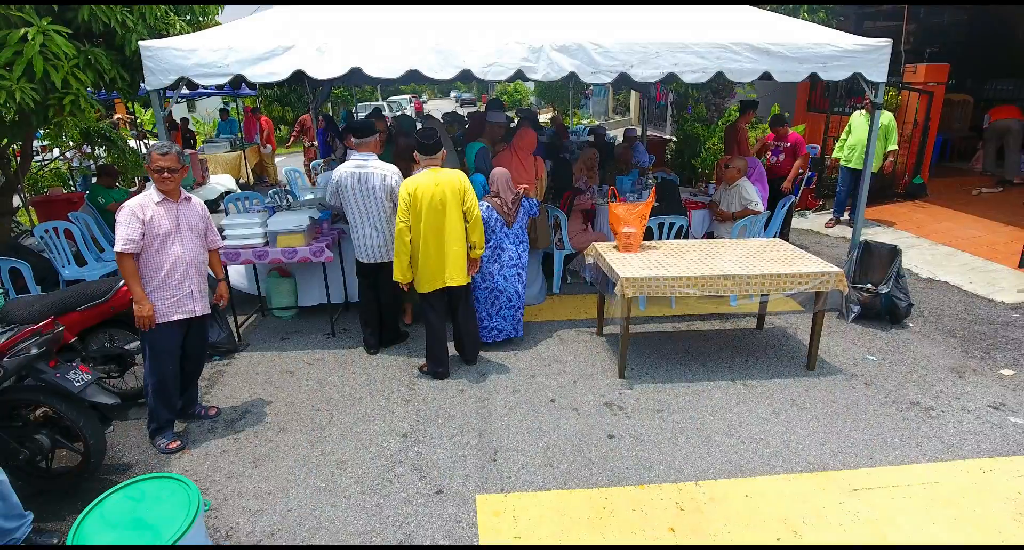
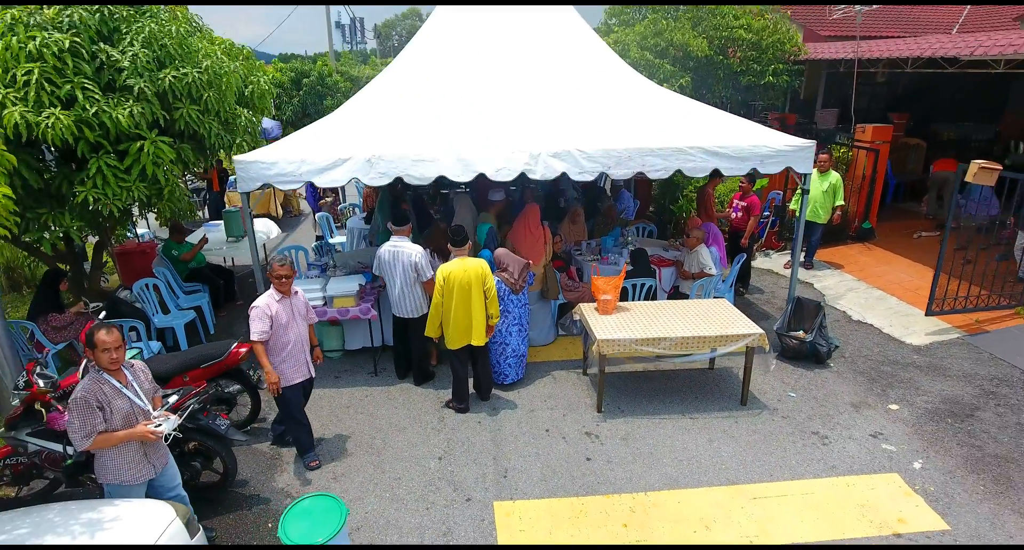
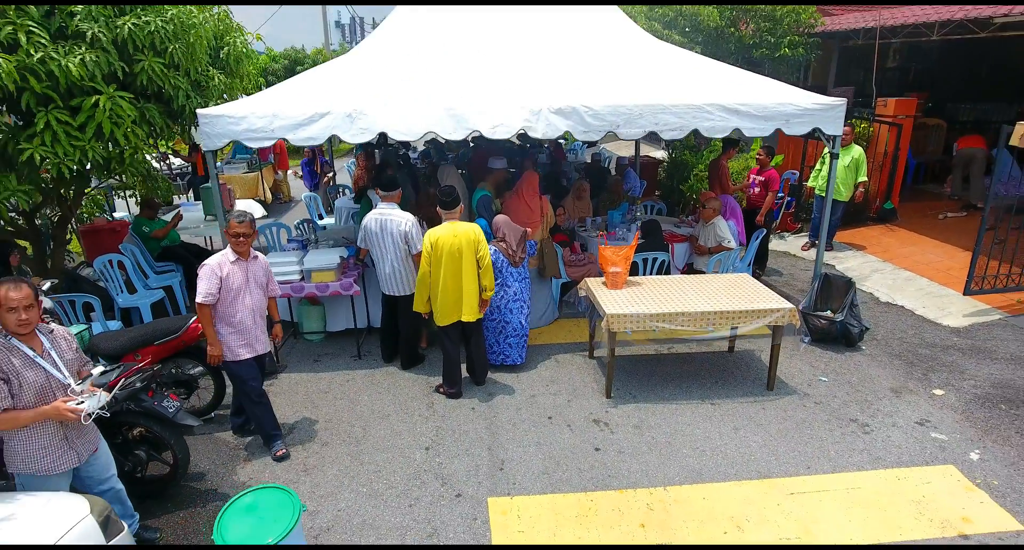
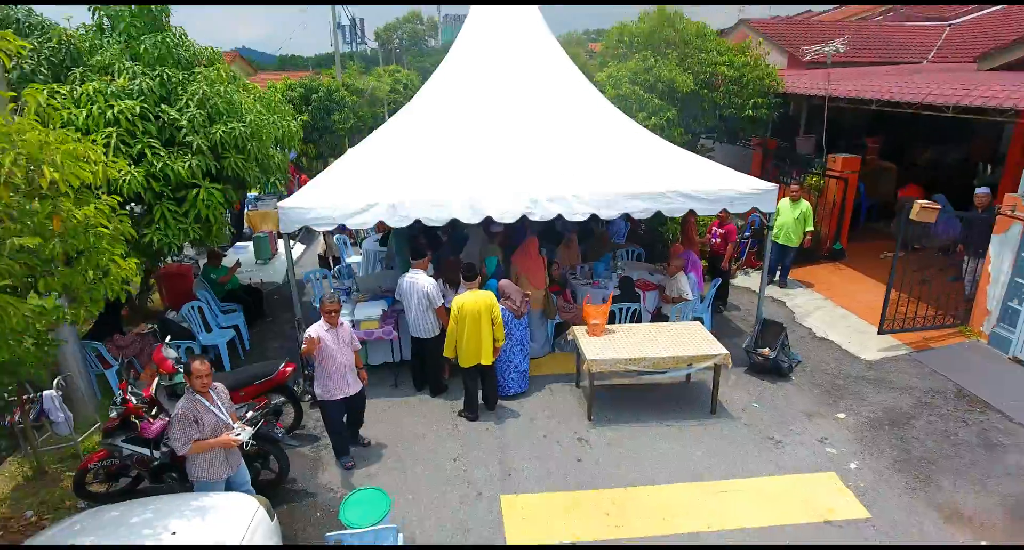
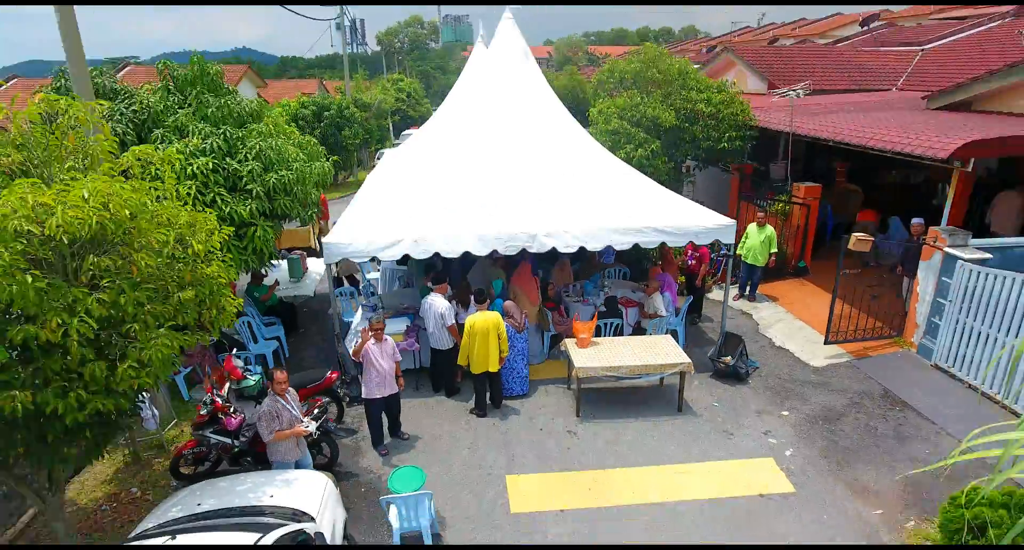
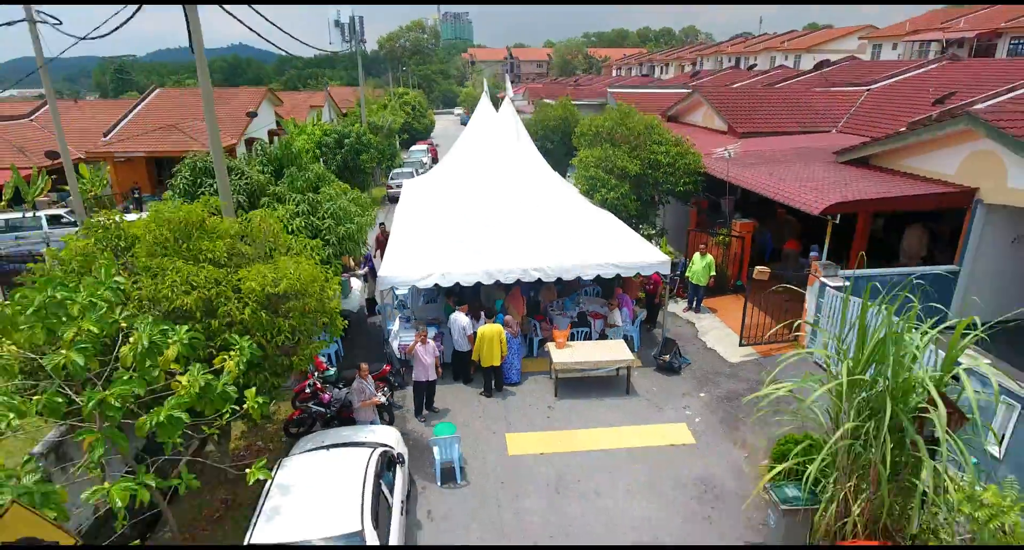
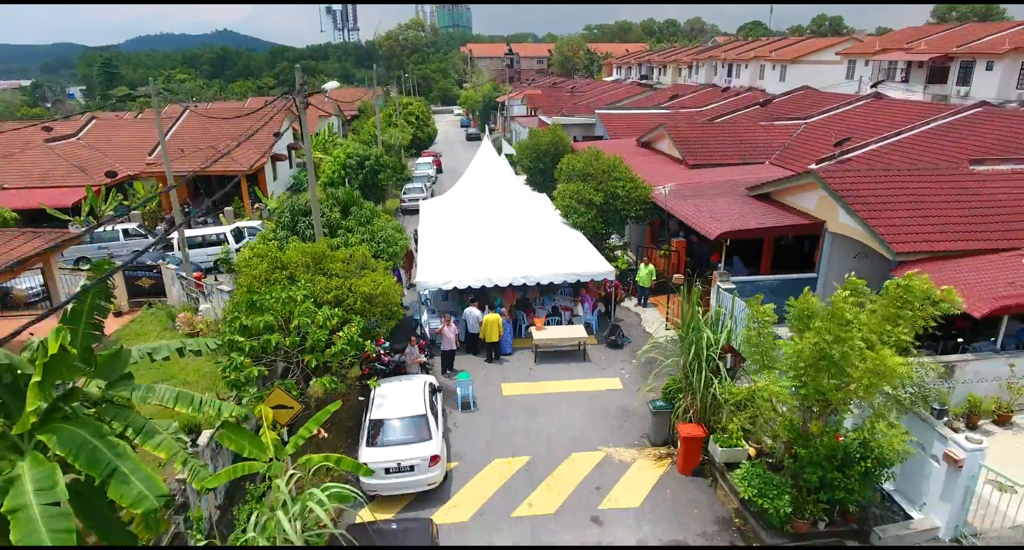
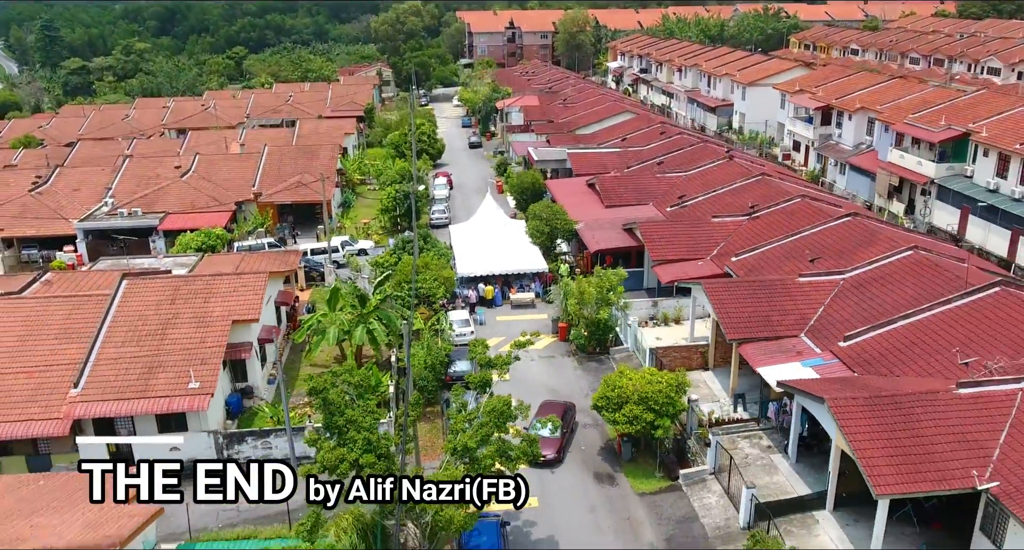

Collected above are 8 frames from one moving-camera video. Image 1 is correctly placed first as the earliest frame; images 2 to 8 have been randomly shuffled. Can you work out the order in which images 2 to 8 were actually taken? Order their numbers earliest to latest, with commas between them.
3, 2, 4, 5, 6, 7, 8
